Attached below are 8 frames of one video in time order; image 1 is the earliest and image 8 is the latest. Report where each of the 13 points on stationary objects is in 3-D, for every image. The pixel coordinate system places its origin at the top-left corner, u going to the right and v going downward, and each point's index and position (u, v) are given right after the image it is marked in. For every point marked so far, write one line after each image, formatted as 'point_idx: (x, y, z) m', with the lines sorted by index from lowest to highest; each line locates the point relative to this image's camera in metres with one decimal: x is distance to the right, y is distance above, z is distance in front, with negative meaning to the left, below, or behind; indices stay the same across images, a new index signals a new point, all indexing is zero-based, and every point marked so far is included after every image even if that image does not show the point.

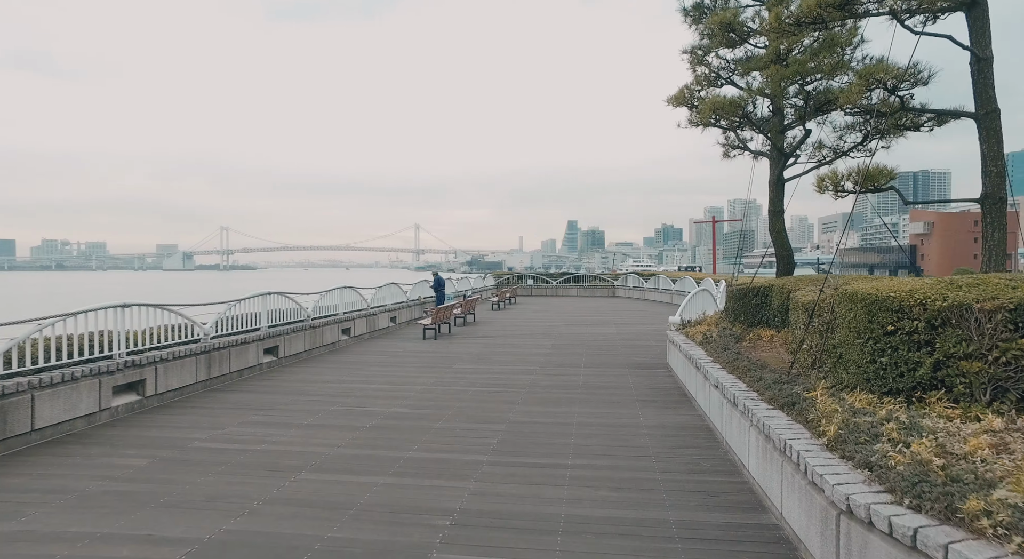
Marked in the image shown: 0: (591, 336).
0: (+1.8, -1.3, +15.5) m
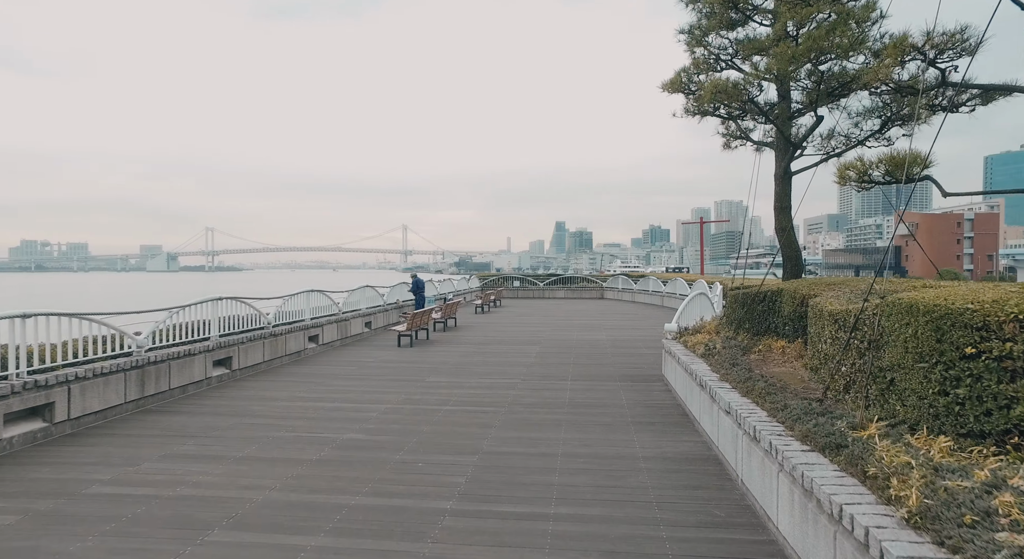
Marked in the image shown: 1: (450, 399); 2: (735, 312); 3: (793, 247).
0: (+1.4, -1.4, +14.6) m
1: (-0.8, -1.5, +8.0) m
2: (+3.1, -0.5, +8.9) m
3: (+3.9, +0.4, +9.0) m
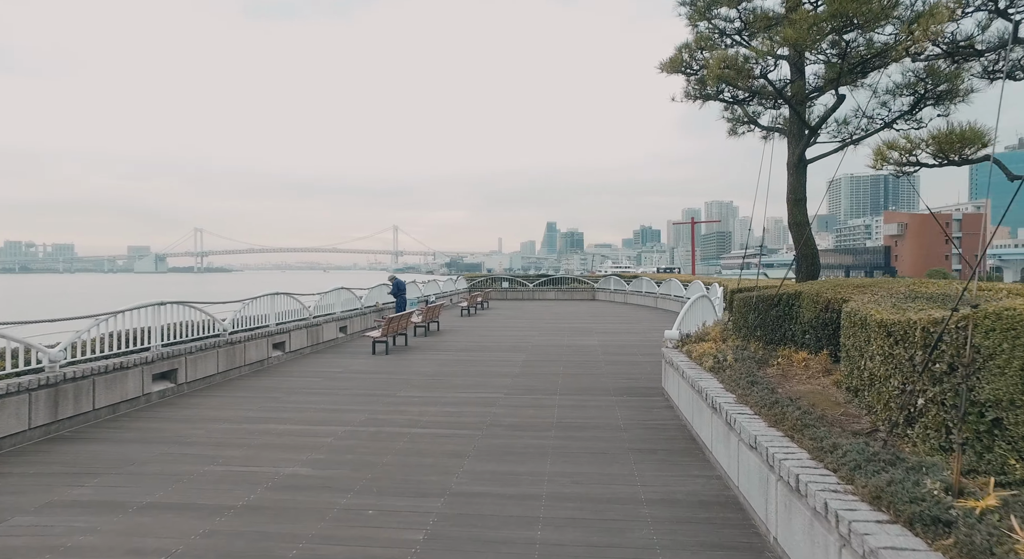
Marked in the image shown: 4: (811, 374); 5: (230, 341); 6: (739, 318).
0: (+1.1, -1.4, +13.6) m
1: (-1.0, -1.5, +7.0) m
2: (+2.8, -0.5, +7.9) m
3: (+3.6, +0.4, +8.0) m
4: (+2.6, -0.8, +5.8) m
5: (-4.1, -0.9, +9.6) m
6: (+2.9, -0.5, +8.3) m
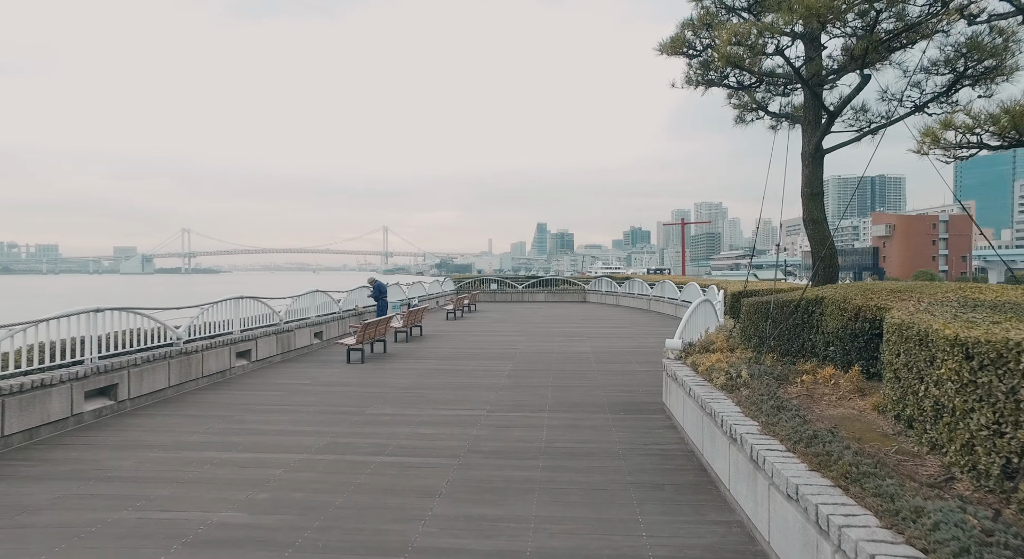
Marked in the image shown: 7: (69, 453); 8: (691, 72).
0: (+0.9, -1.5, +12.7) m
1: (-1.1, -1.5, +6.1) m
2: (+2.7, -0.5, +7.1) m
3: (+3.5, +0.4, +7.2) m
4: (+2.5, -0.9, +4.9) m
5: (-4.3, -0.9, +8.7) m
6: (+2.7, -0.6, +7.4) m
7: (-3.7, -1.5, +5.5) m
8: (+2.4, +2.8, +8.9) m
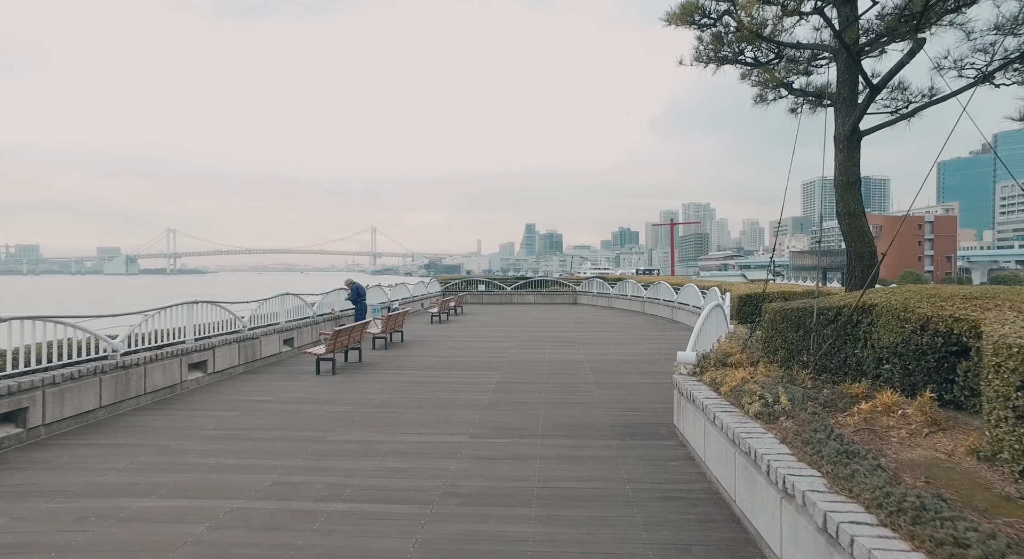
0: (+0.6, -1.5, +11.7) m
1: (-1.2, -1.6, +5.0) m
2: (+2.5, -0.6, +6.1) m
3: (+3.3, +0.4, +6.2) m
4: (+2.4, -0.9, +3.9) m
5: (-4.5, -1.0, +7.5) m
6: (+2.6, -0.6, +6.4) m
7: (-3.8, -1.5, +4.4) m
8: (+2.3, +2.8, +7.9) m
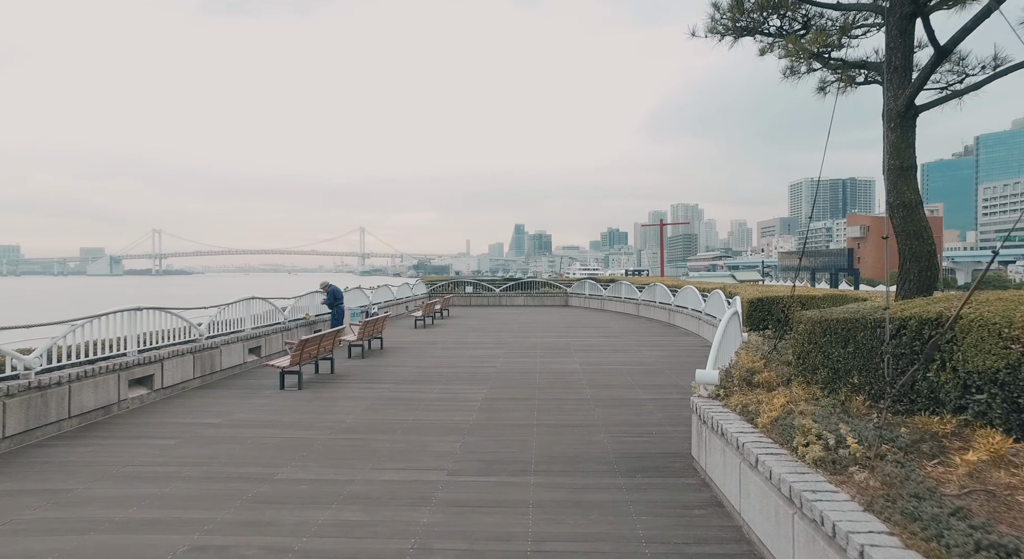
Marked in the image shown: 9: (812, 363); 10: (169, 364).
0: (+0.5, -1.5, +10.6) m
1: (-1.3, -1.6, +3.9) m
2: (+2.4, -0.6, +5.0) m
3: (+3.2, +0.3, +5.2) m
4: (+2.3, -0.9, +2.9) m
5: (-4.6, -1.0, +6.4) m
6: (+2.5, -0.6, +5.3) m
7: (-3.9, -1.5, +3.2) m
8: (+2.1, +2.8, +6.8) m
9: (+2.4, -0.7, +5.3) m
10: (-4.6, -1.1, +8.7) m
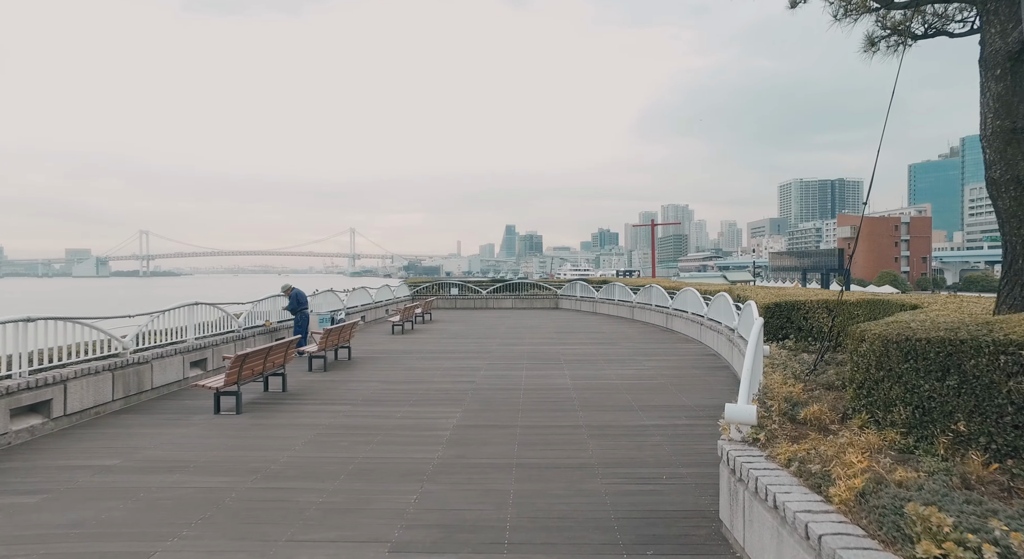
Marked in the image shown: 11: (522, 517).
0: (+0.2, -1.6, +9.1) m
1: (-1.5, -1.6, +2.4) m
2: (+2.2, -0.6, +3.6) m
3: (+3.0, +0.3, +3.8) m
4: (+2.2, -0.9, +1.5) m
5: (-4.8, -1.1, +4.9) m
6: (+2.3, -0.7, +3.9) m
7: (-4.1, -1.6, +1.7) m
8: (+1.9, +2.7, +5.4) m
9: (+2.2, -0.7, +3.9) m
10: (-4.8, -1.2, +7.2) m
11: (+0.1, -1.6, +4.4) m
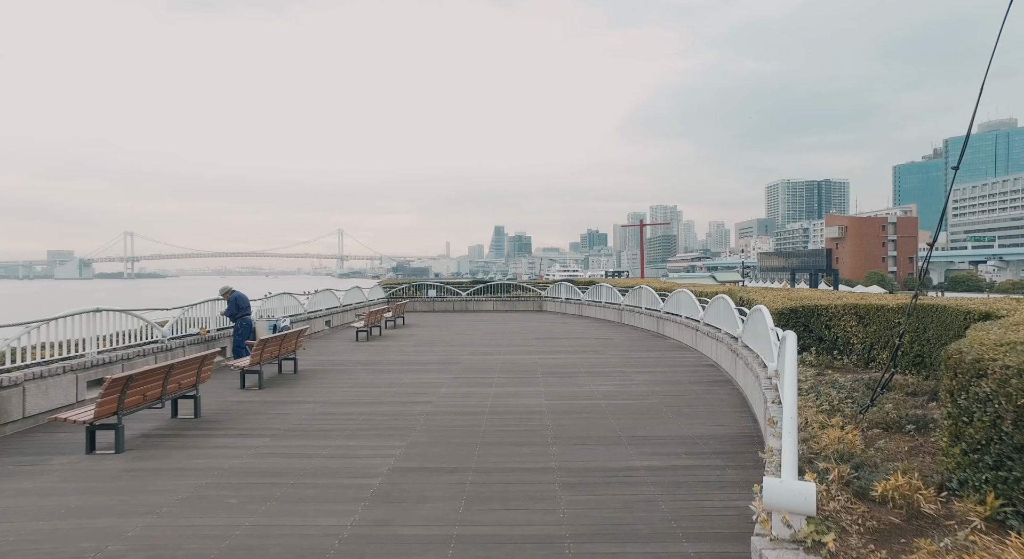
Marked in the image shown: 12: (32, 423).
0: (-0.3, -1.6, +7.5) m
1: (-1.8, -1.6, +0.8) m
2: (+1.9, -0.6, +2.0) m
3: (+2.7, +0.3, +2.2) m
4: (+1.9, -0.9, -0.1) m
5: (-5.2, -1.1, +3.2) m
6: (+1.9, -0.7, +2.3) m
7: (-4.4, -1.6, 0.0) m
8: (+1.5, +2.7, +3.8) m
9: (+1.9, -0.7, +2.3) m
10: (-5.2, -1.2, +5.5) m
11: (-0.3, -1.6, +2.8) m
12: (-5.2, -1.5, +7.1) m
